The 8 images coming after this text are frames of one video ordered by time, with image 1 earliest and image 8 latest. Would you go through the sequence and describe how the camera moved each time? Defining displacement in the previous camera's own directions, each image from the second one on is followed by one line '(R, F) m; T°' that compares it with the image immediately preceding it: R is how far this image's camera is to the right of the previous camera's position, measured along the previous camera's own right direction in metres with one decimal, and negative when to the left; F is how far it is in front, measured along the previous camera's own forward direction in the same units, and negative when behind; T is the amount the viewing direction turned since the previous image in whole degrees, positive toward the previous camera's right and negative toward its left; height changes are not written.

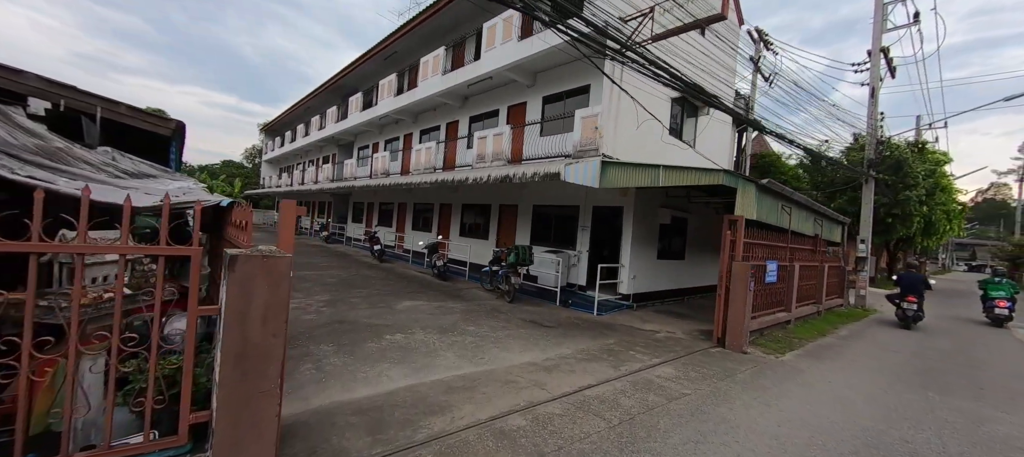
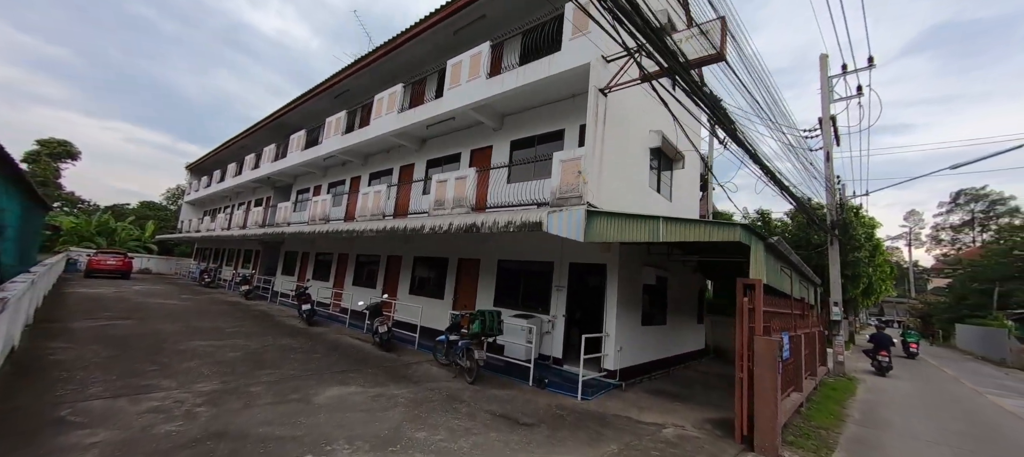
(-0.2, +1.4) m; +7°
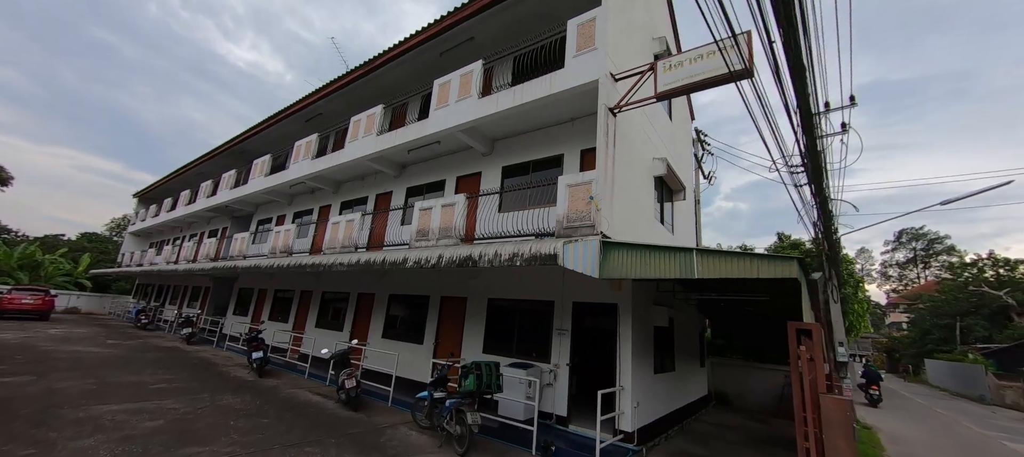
(-0.4, +1.0) m; +4°
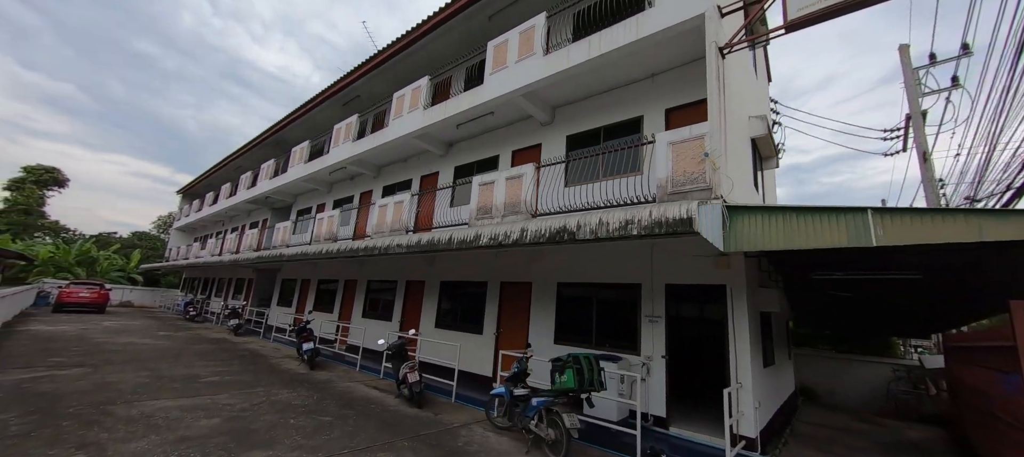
(-0.9, +0.9) m; -4°
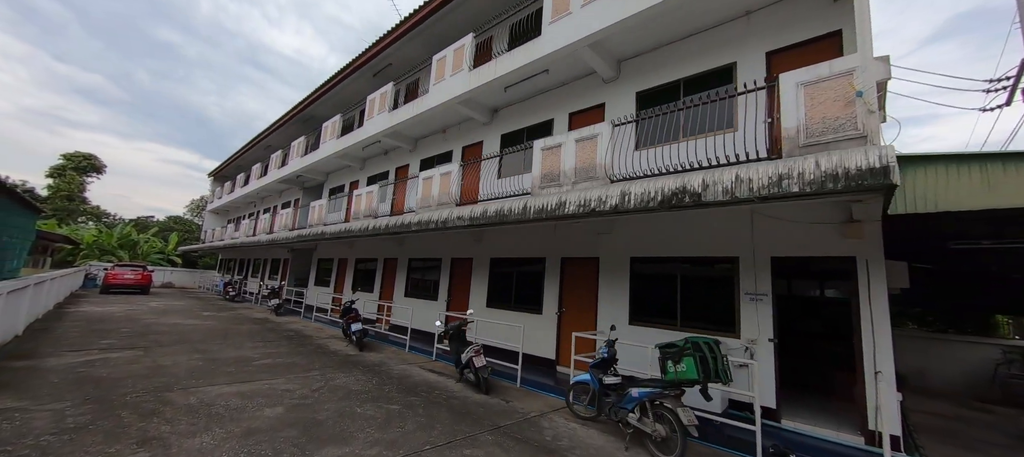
(-0.9, +0.7) m; -3°
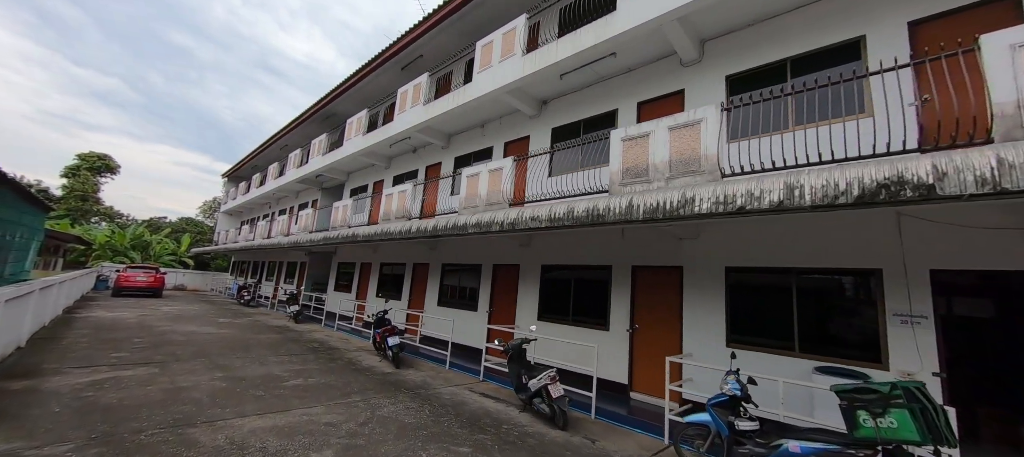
(-1.0, +0.9) m; -1°
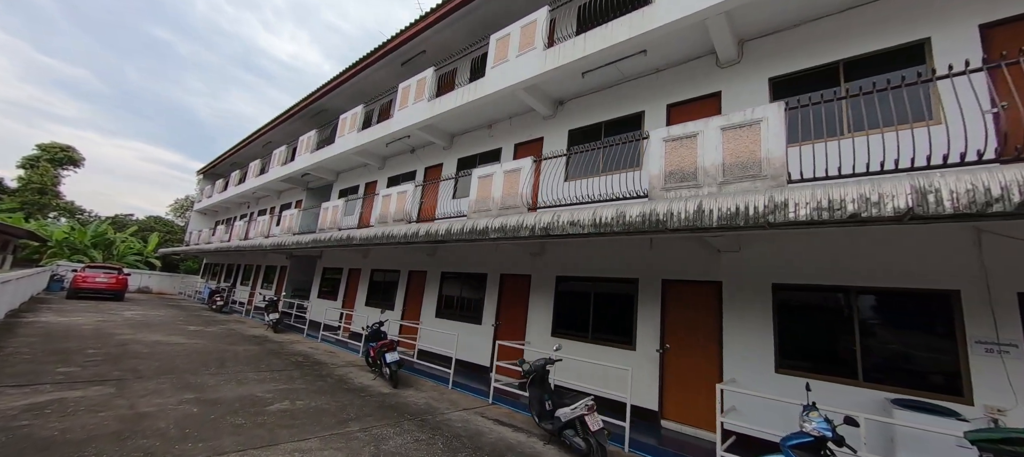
(-0.6, +0.7) m; +3°
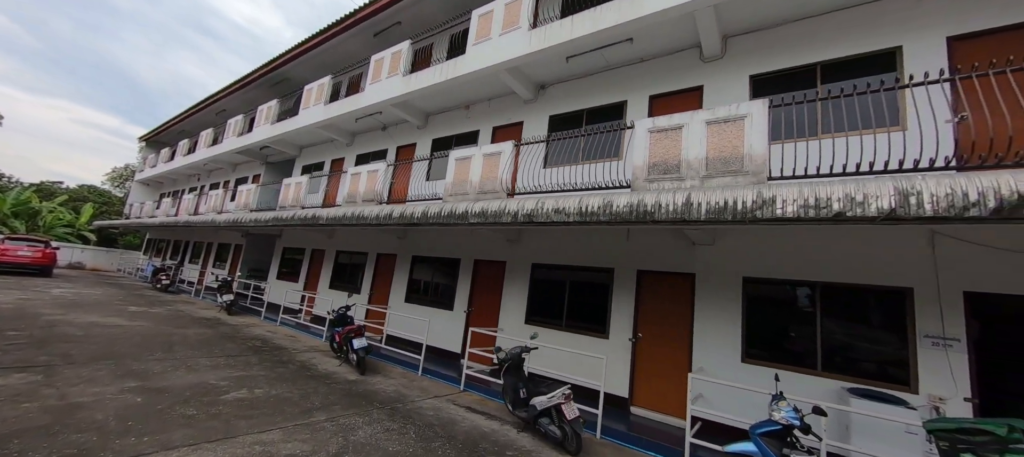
(-0.2, +0.2) m; +5°
